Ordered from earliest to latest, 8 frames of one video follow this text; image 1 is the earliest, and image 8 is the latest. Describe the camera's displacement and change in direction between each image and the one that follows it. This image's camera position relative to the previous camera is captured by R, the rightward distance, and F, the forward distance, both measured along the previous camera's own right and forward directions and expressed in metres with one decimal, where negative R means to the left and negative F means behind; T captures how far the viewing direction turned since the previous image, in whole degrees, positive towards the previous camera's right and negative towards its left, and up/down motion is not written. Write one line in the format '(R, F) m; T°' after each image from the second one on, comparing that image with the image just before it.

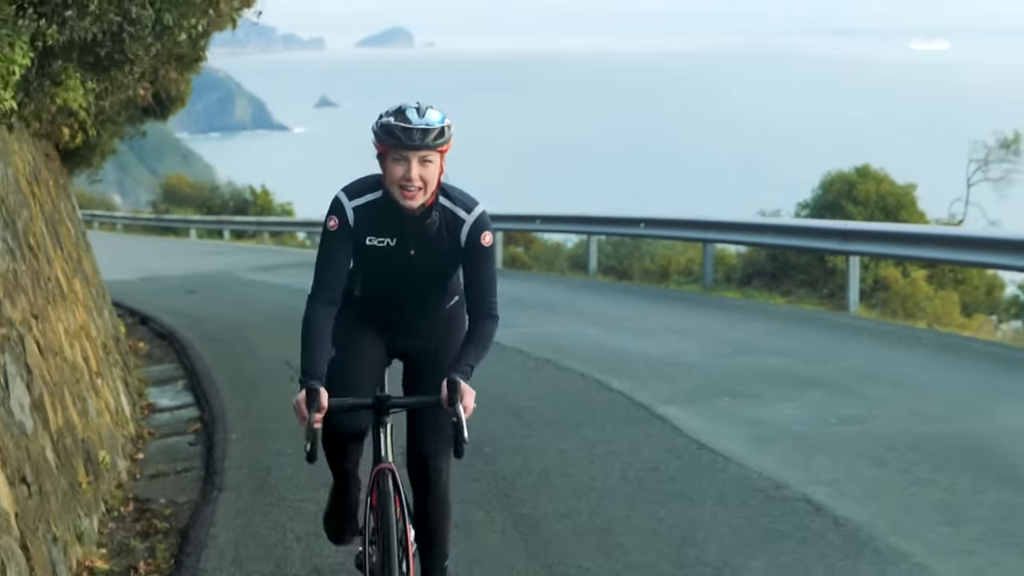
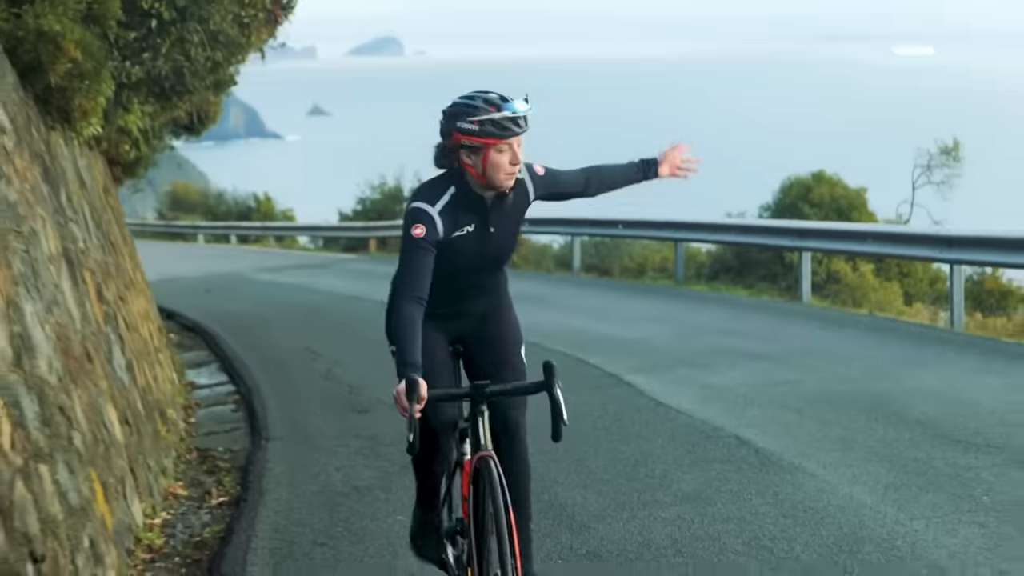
(0.0, -1.6) m; 0°
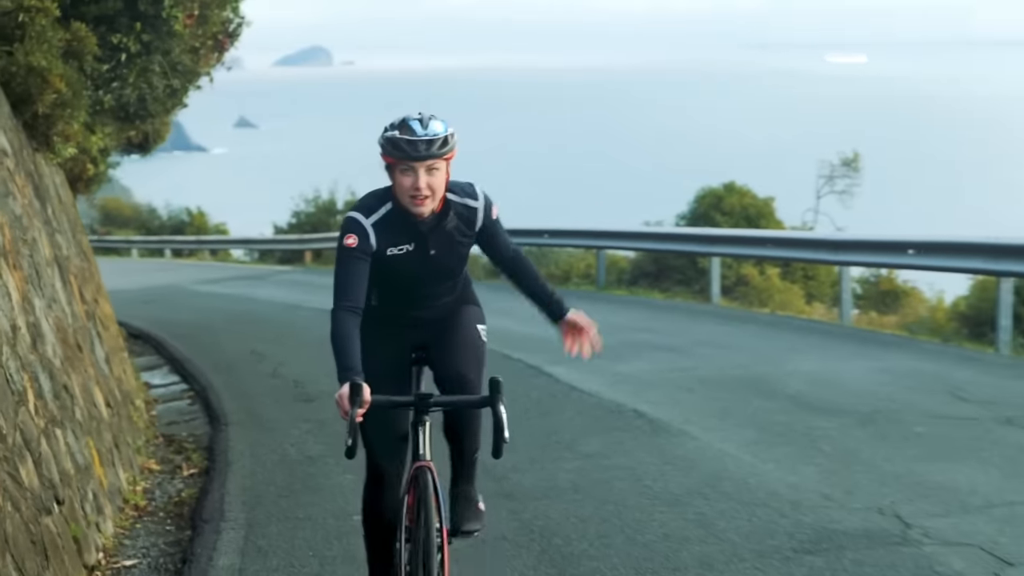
(0.0, -1.2) m; +2°
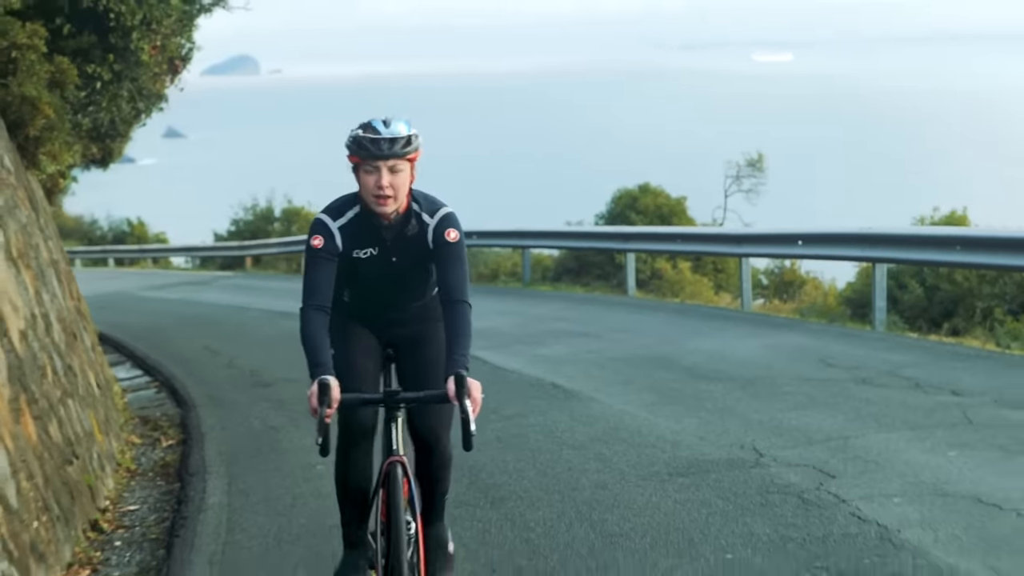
(0.0, -1.4) m; +2°
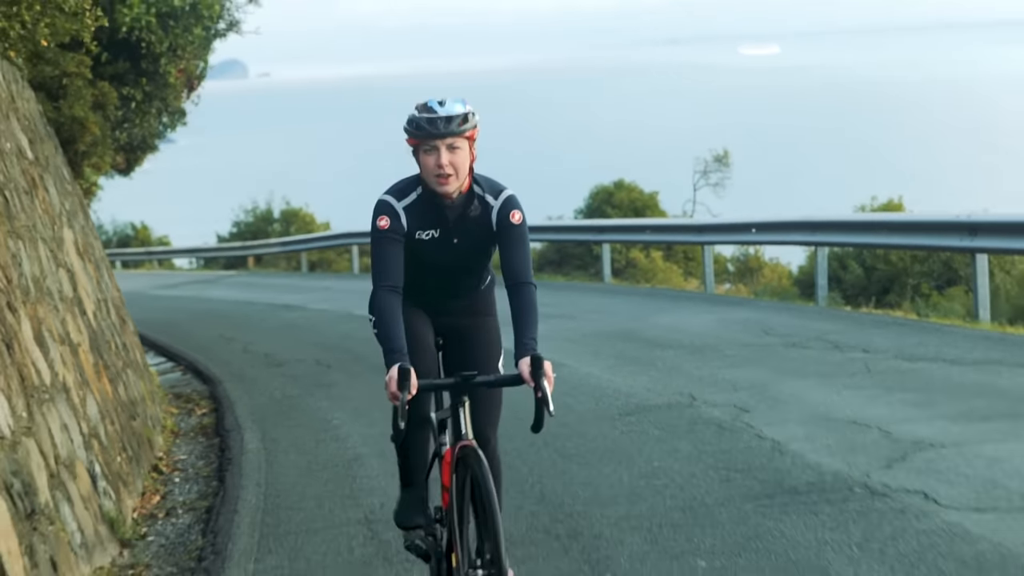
(+0.1, -1.7) m; 0°
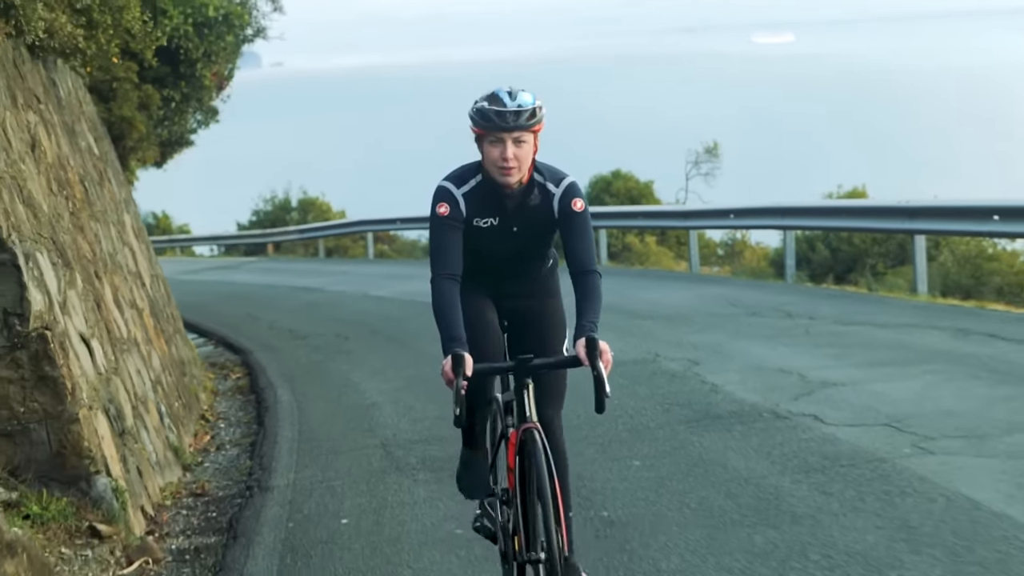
(+0.1, -1.6) m; 0°
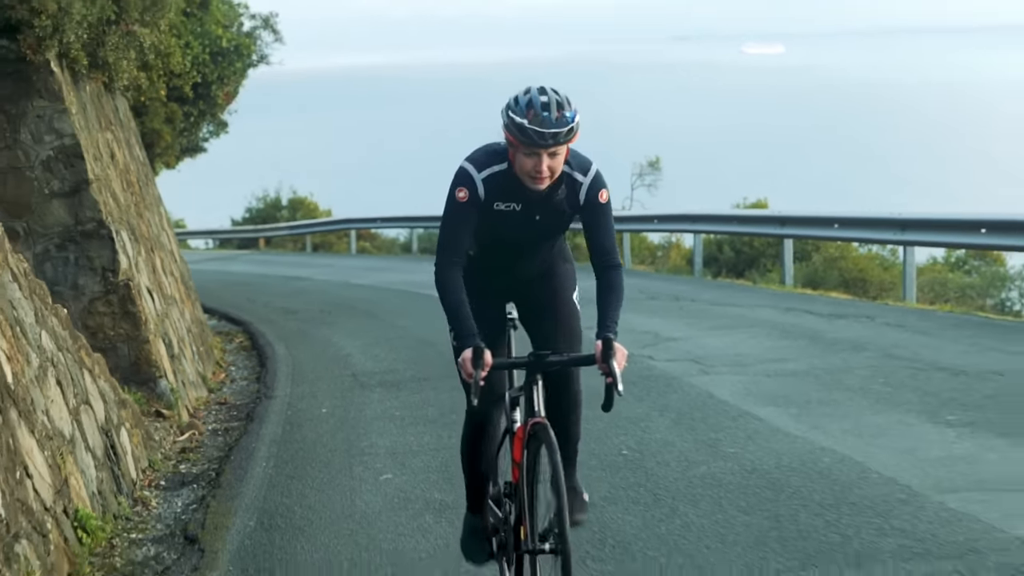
(+0.3, -3.3) m; 0°
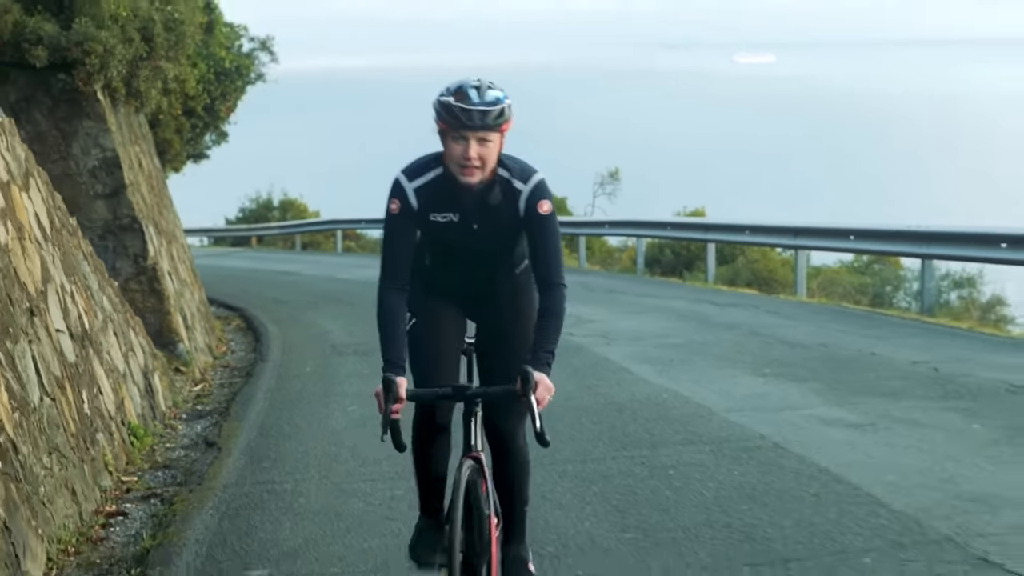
(+0.3, -2.6) m; 0°
